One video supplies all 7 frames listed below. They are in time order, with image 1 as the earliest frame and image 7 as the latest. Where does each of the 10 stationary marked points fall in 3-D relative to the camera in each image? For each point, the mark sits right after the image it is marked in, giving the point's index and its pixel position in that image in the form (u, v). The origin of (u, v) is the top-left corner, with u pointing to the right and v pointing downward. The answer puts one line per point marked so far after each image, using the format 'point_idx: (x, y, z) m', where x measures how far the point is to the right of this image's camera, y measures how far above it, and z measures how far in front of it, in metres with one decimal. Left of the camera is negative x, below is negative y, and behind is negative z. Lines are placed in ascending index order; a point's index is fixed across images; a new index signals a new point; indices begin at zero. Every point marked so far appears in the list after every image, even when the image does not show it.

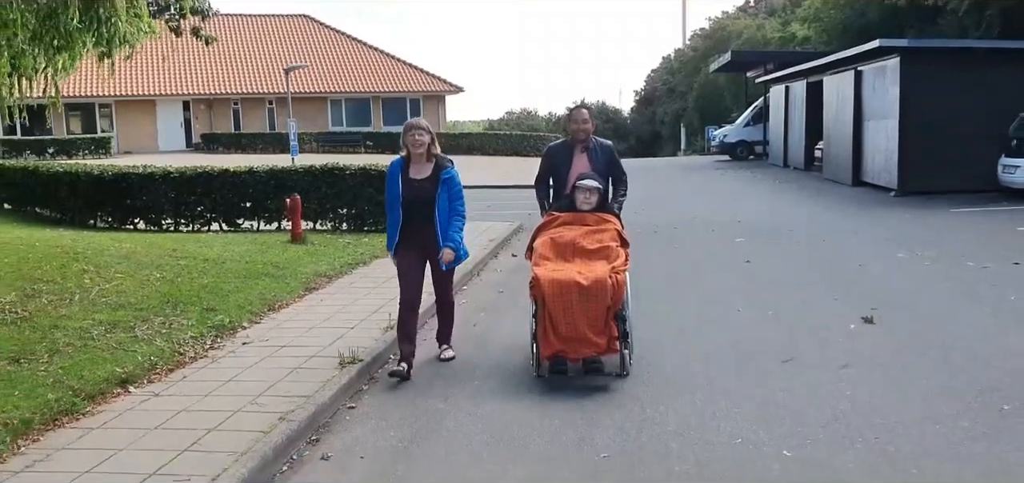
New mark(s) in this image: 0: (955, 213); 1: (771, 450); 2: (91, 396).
0: (+7.2, +0.5, +15.4) m
1: (+1.4, -1.1, +5.1) m
2: (-2.5, -0.9, +5.6) m
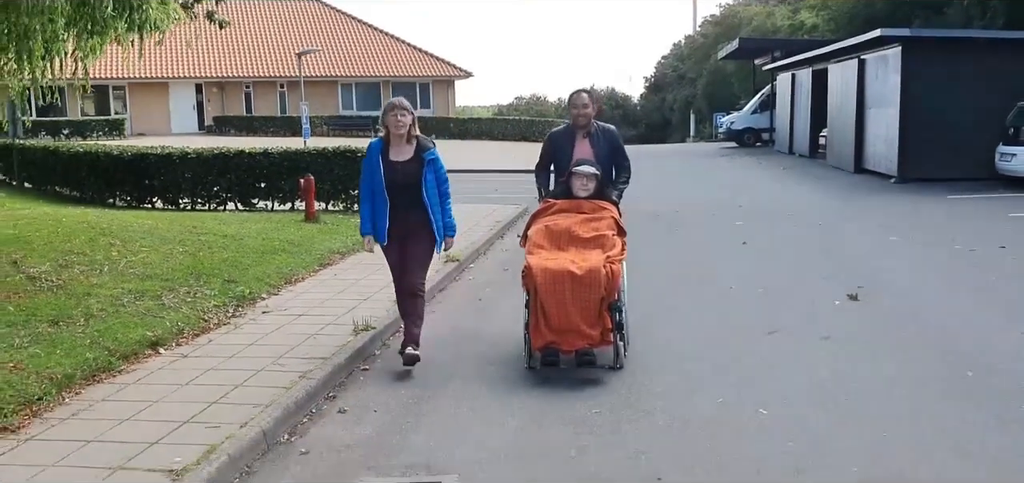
0: (+7.3, +0.7, +15.8) m
1: (+1.4, -1.0, +5.5) m
2: (-2.5, -0.7, +6.1) m
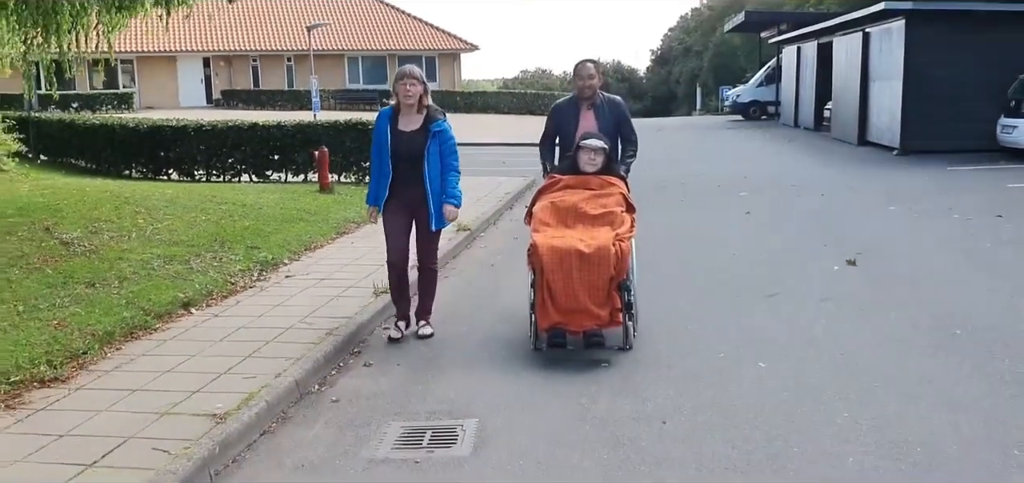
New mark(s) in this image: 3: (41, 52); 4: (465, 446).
0: (+7.4, +1.2, +16.1) m
1: (+1.4, -0.8, +5.9) m
2: (-2.4, -0.5, +6.5) m
3: (-4.7, +2.0, +10.0) m
4: (-0.2, -1.0, +4.5) m
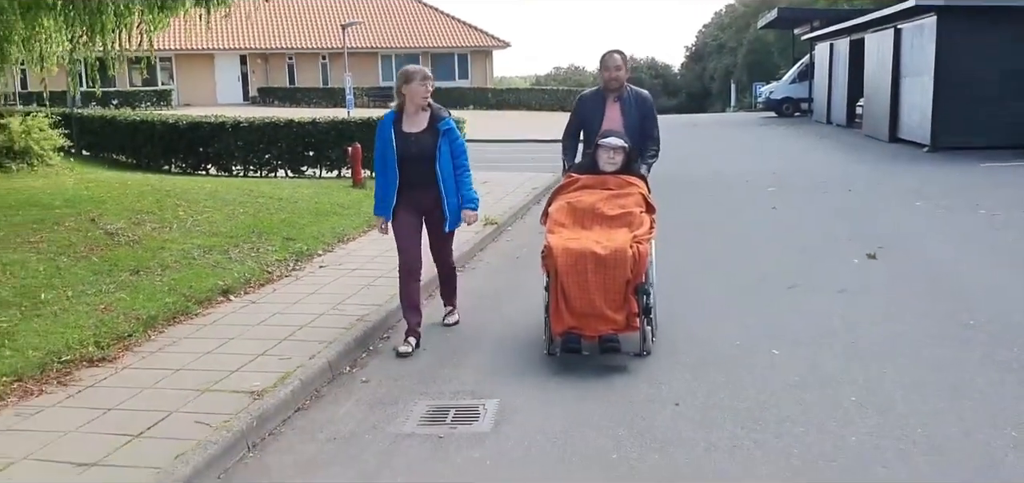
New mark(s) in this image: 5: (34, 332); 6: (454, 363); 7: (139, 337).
0: (+7.9, +1.3, +16.0) m
1: (+1.6, -0.7, +6.1) m
2: (-2.2, -0.4, +6.8) m
3: (-4.5, +2.1, +10.3) m
4: (-0.1, -0.9, +4.8) m
5: (-2.8, -0.5, +5.7) m
6: (-0.4, -0.7, +5.9) m
7: (-2.3, -0.6, +6.0) m
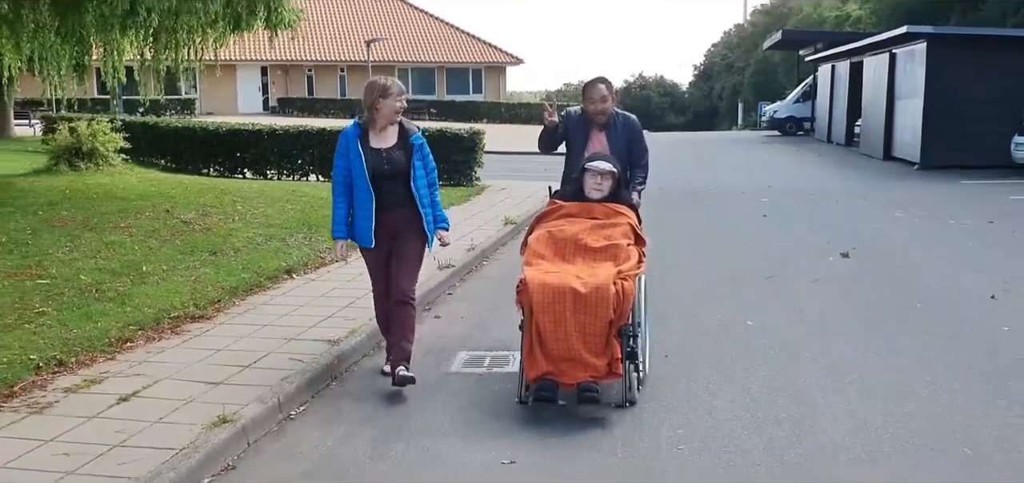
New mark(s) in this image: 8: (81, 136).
0: (+8.2, +1.0, +17.3) m
1: (+1.7, -0.6, +7.3) m
2: (-2.0, -0.3, +8.1) m
3: (-4.2, +2.3, +11.7) m
4: (0.0, -0.8, +6.1) m
5: (-2.7, -0.4, +7.0) m
6: (-0.2, -0.6, +7.1) m
7: (-2.2, -0.5, +7.3) m
8: (-6.0, +1.5, +13.4) m
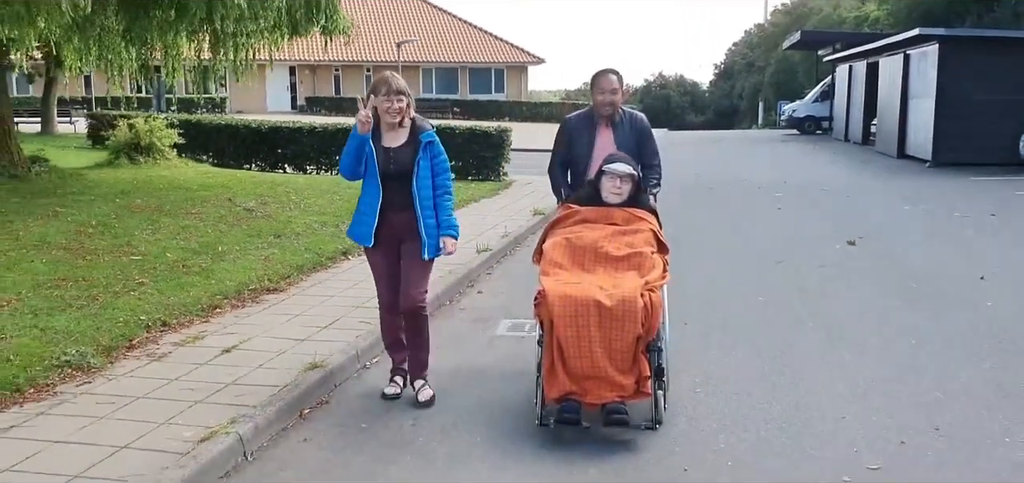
0: (+8.7, +1.2, +18.0) m
1: (+2.0, -0.5, +8.2) m
2: (-1.7, -0.1, +9.0) m
3: (-3.8, +2.4, +12.7) m
4: (+0.3, -0.7, +6.9) m
5: (-2.4, -0.2, +7.9) m
6: (+0.1, -0.5, +8.0) m
7: (-1.9, -0.3, +8.2) m
8: (-5.6, +1.6, +14.4) m
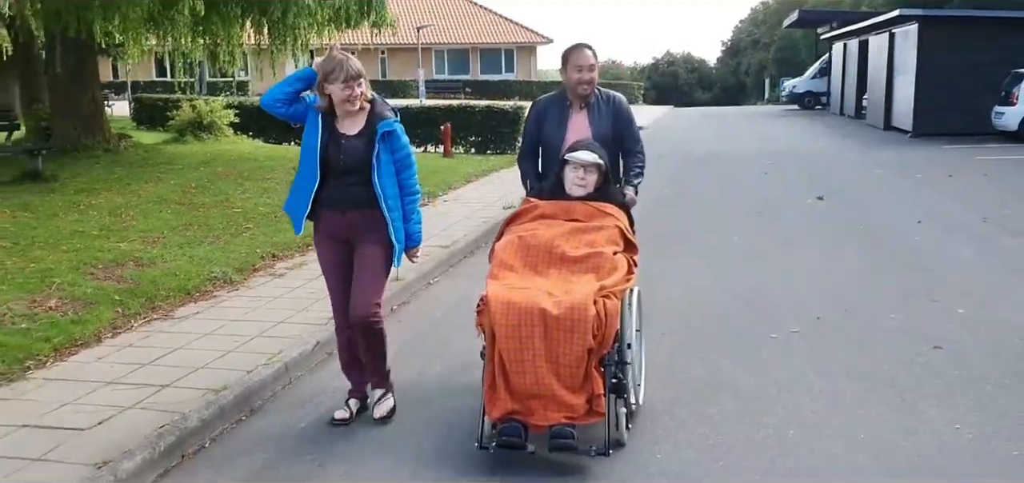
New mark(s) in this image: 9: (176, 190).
0: (+9.0, +1.9, +19.8) m
1: (+2.3, 0.0, +10.1) m
2: (-1.5, +0.3, +11.0) m
3: (-3.5, +3.0, +14.6) m
4: (+0.5, -0.2, +8.9) m
5: (-2.1, +0.2, +9.9) m
6: (+0.4, 0.0, +10.0) m
7: (-1.6, +0.2, +10.2) m
8: (-5.3, +2.2, +16.4) m
9: (-3.7, +0.6, +10.6) m
